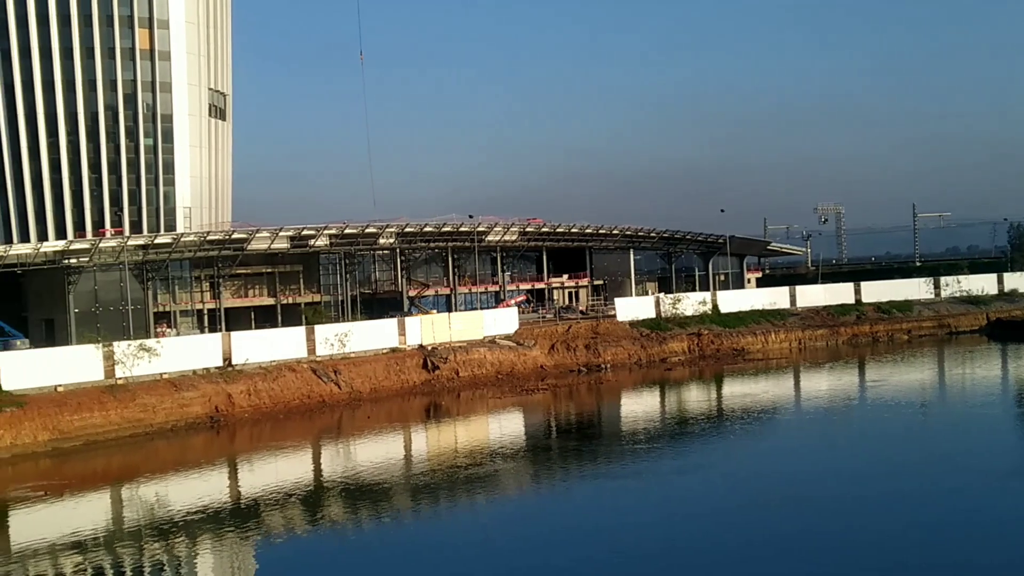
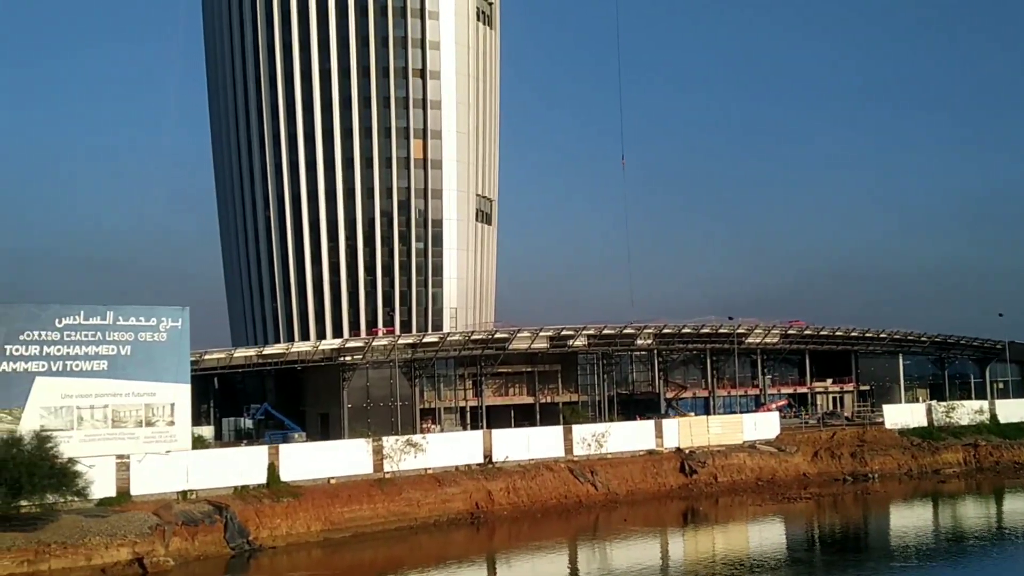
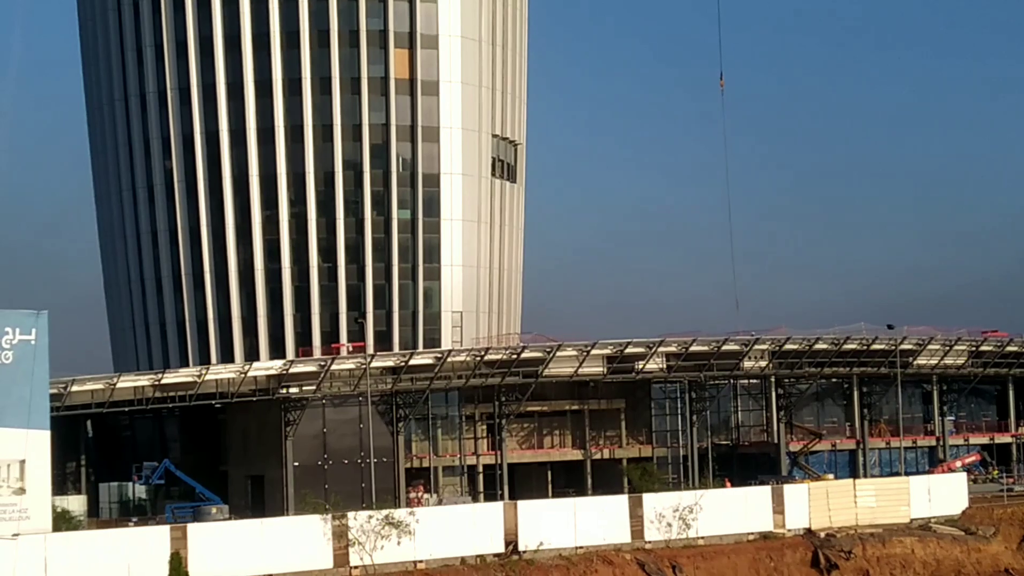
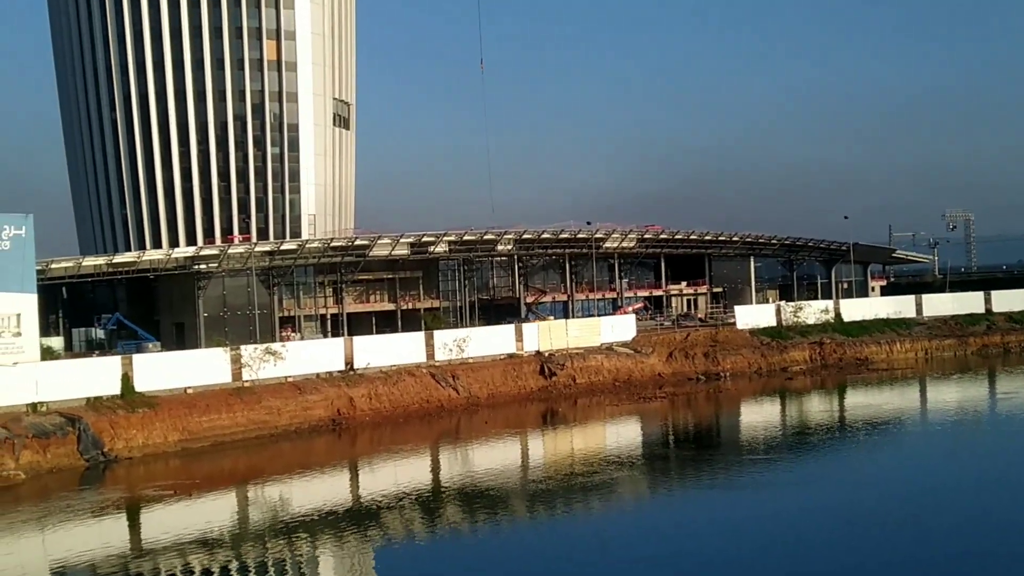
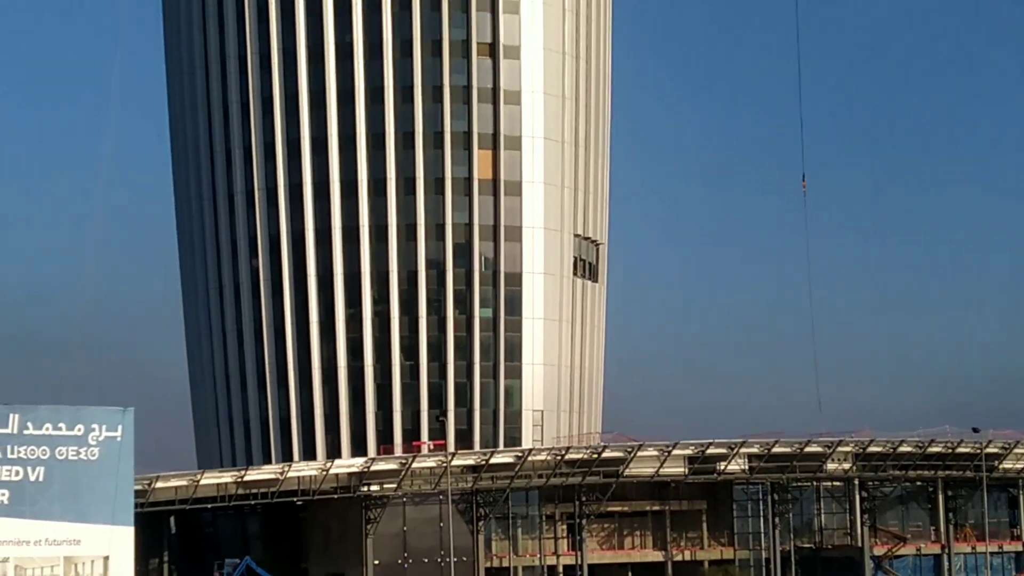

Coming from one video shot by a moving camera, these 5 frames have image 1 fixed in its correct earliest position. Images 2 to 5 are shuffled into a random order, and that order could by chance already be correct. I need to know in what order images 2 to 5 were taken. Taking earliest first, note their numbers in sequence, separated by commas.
4, 2, 3, 5
